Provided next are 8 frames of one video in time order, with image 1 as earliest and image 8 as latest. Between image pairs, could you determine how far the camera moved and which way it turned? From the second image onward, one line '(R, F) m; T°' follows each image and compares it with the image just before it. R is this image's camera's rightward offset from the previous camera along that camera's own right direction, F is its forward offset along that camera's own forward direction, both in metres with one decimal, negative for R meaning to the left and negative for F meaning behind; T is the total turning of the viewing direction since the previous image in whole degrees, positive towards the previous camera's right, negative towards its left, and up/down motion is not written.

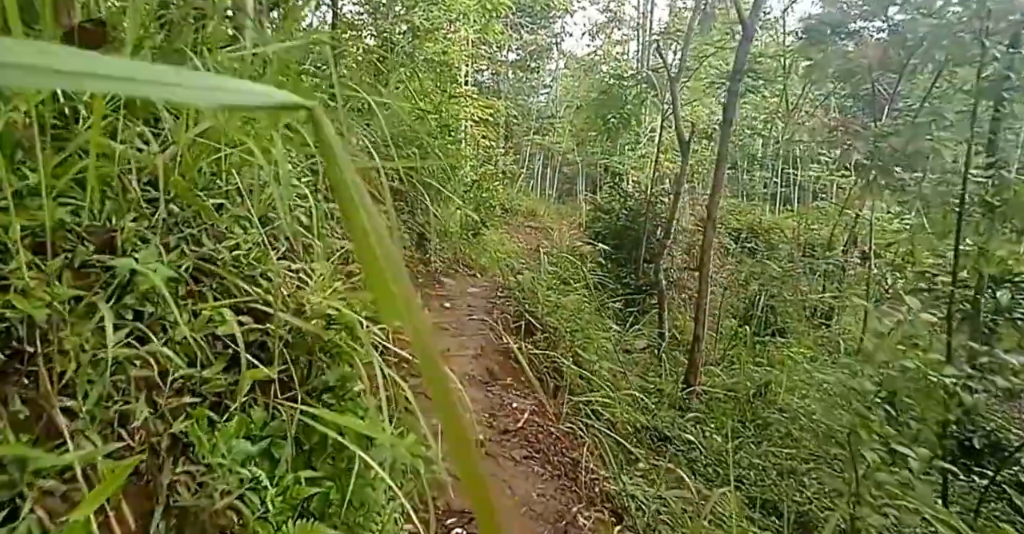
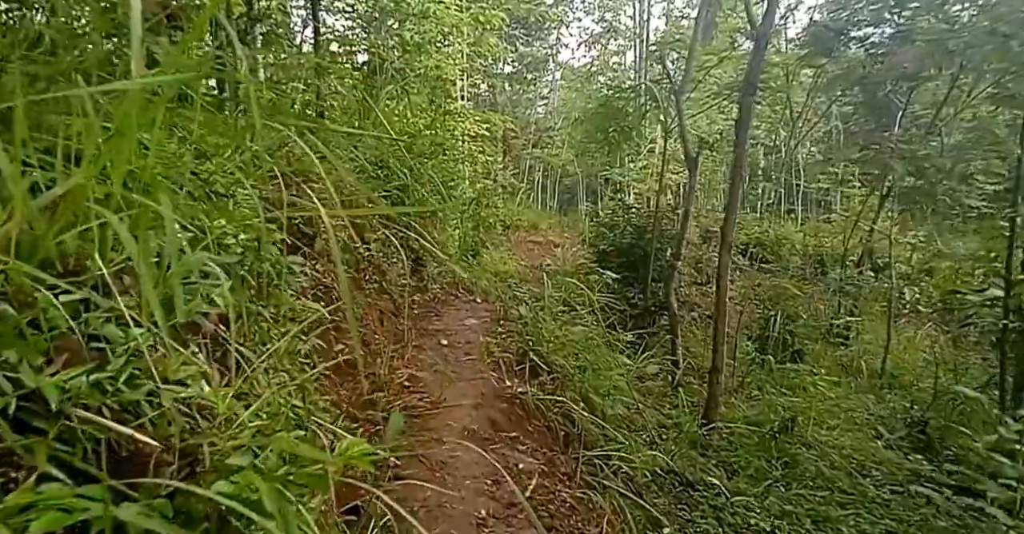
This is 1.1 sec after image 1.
(0.0, +0.3) m; 0°
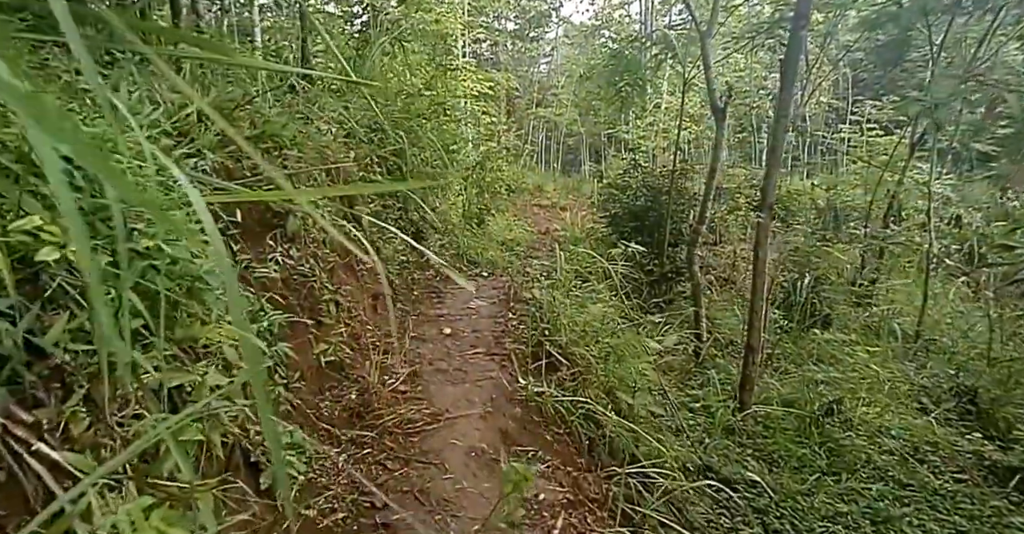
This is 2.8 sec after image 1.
(0.0, +0.5) m; -1°
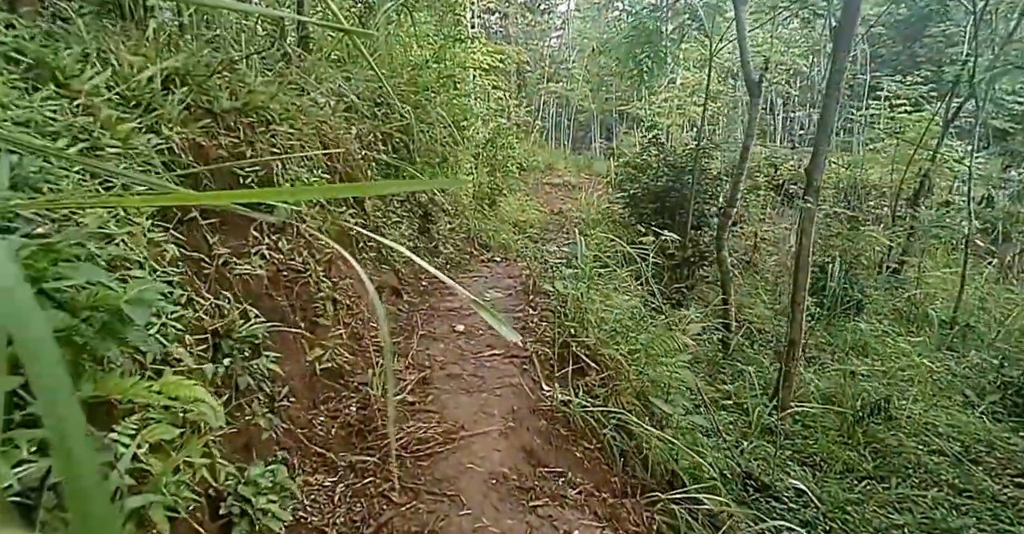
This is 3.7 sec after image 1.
(-0.1, +0.3) m; -1°
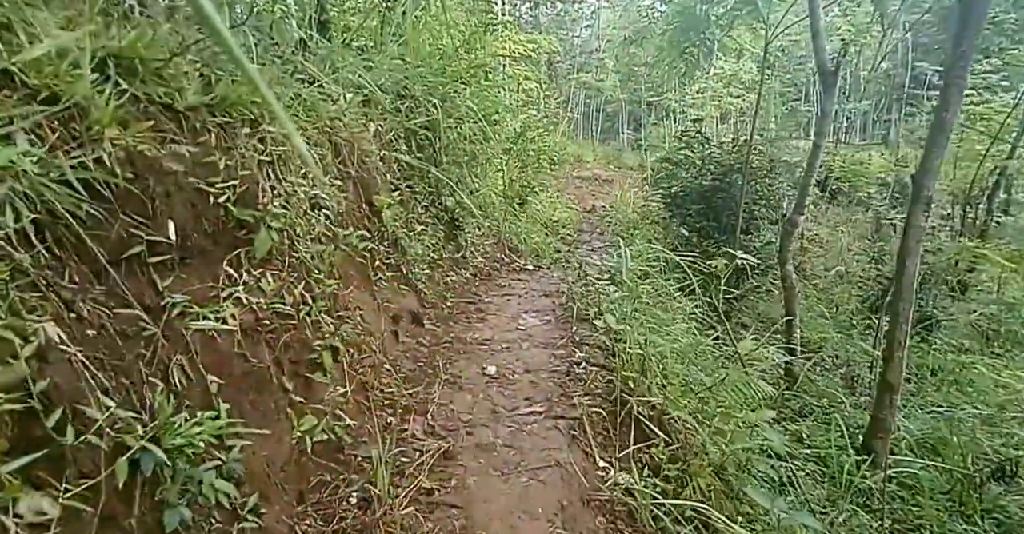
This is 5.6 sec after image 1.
(-0.1, +0.5) m; -2°
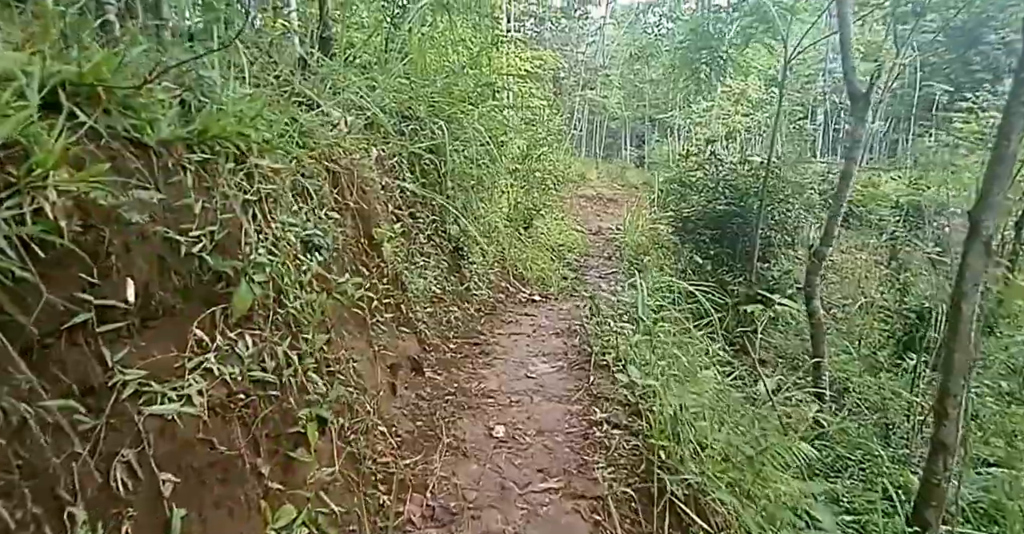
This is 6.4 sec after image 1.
(0.0, +0.2) m; 0°
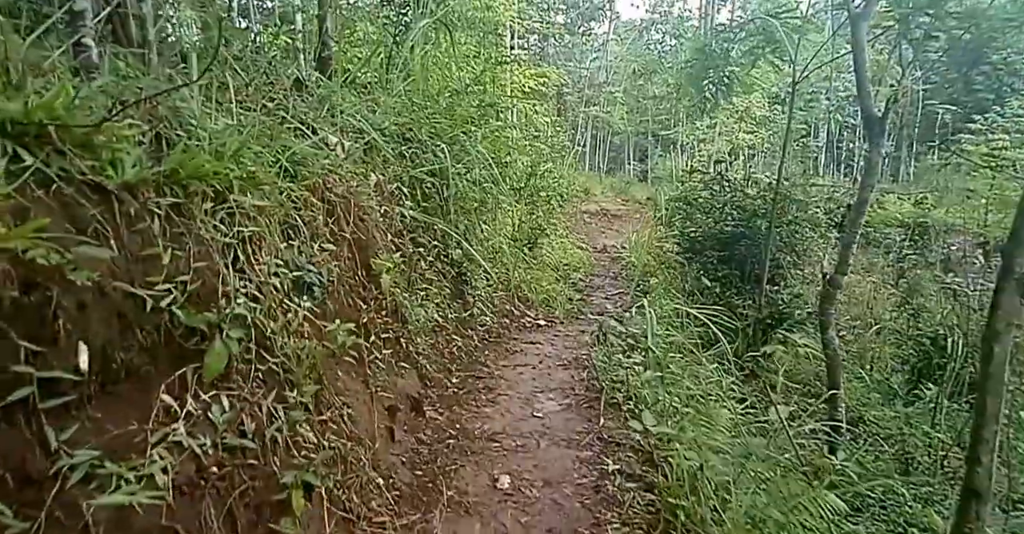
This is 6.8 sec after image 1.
(0.0, +0.1) m; 0°
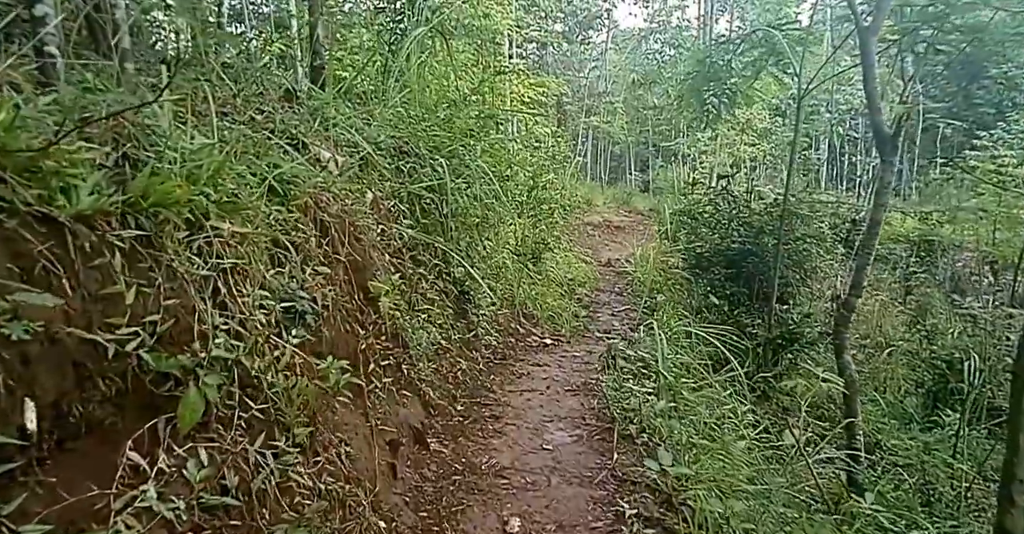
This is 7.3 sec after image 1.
(0.0, +0.1) m; 0°
